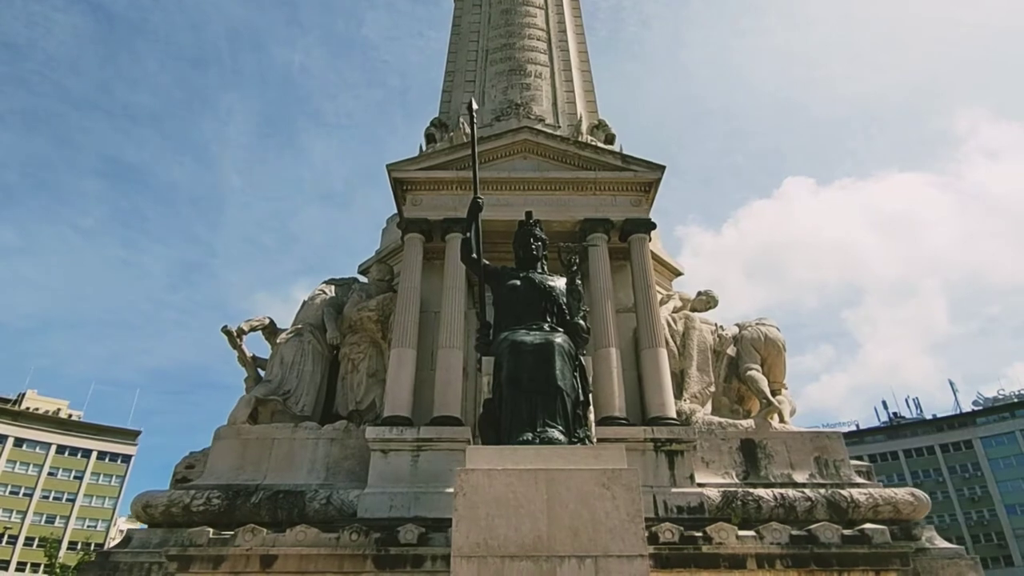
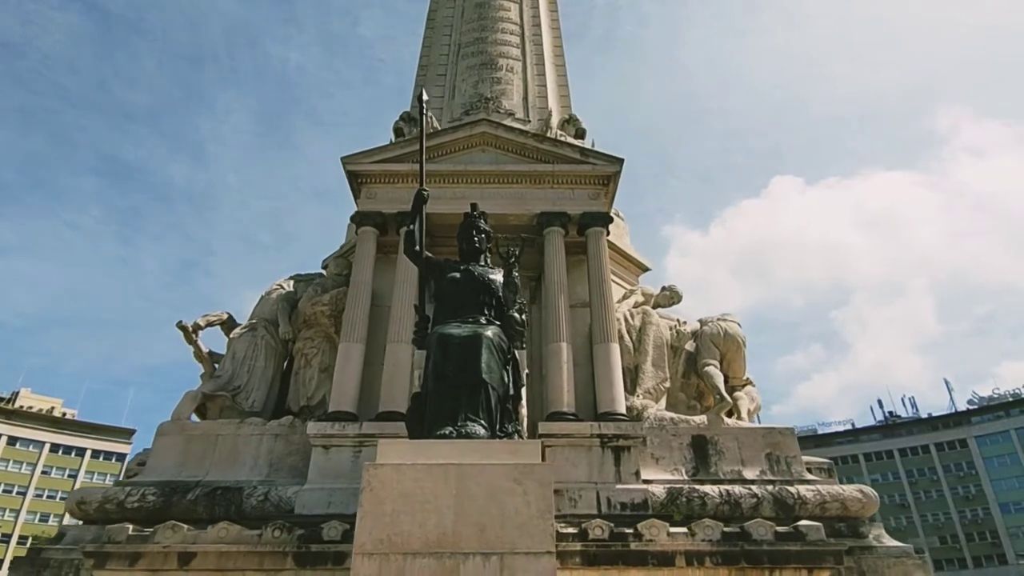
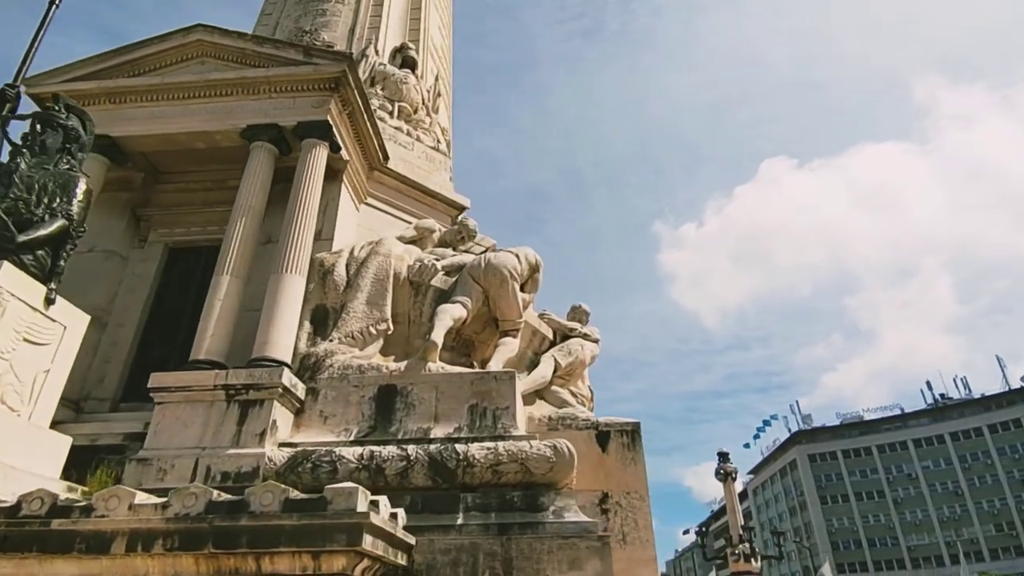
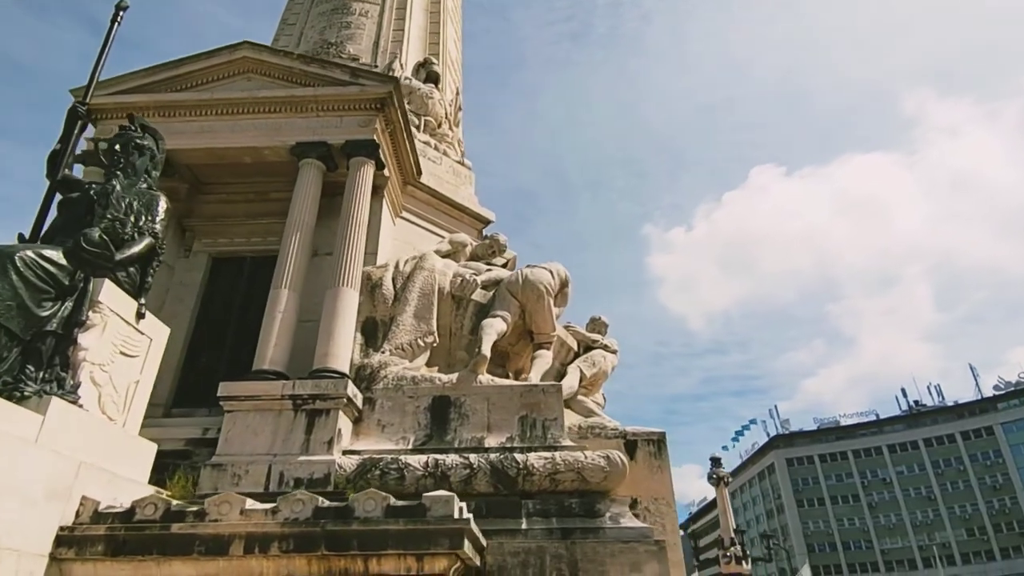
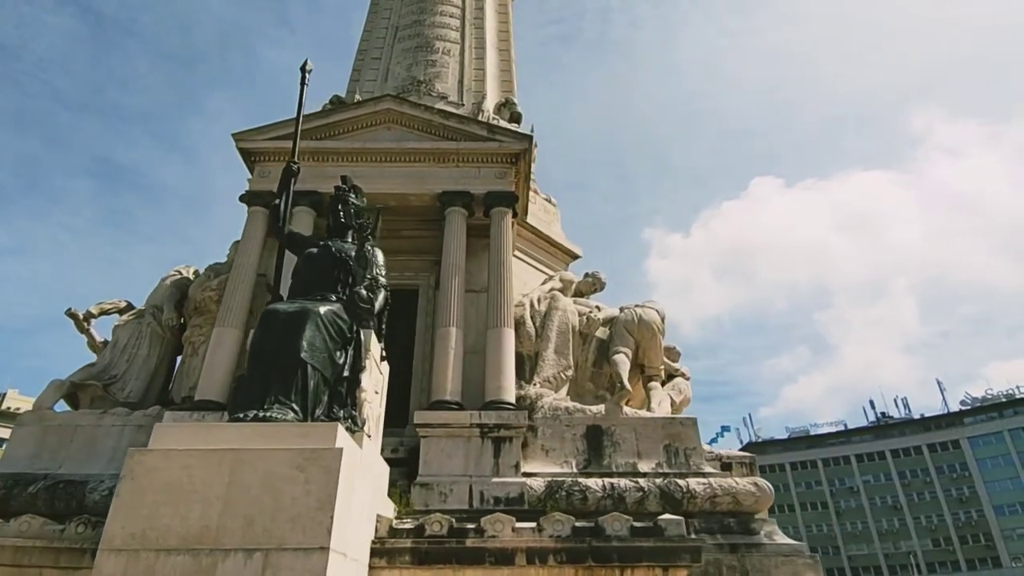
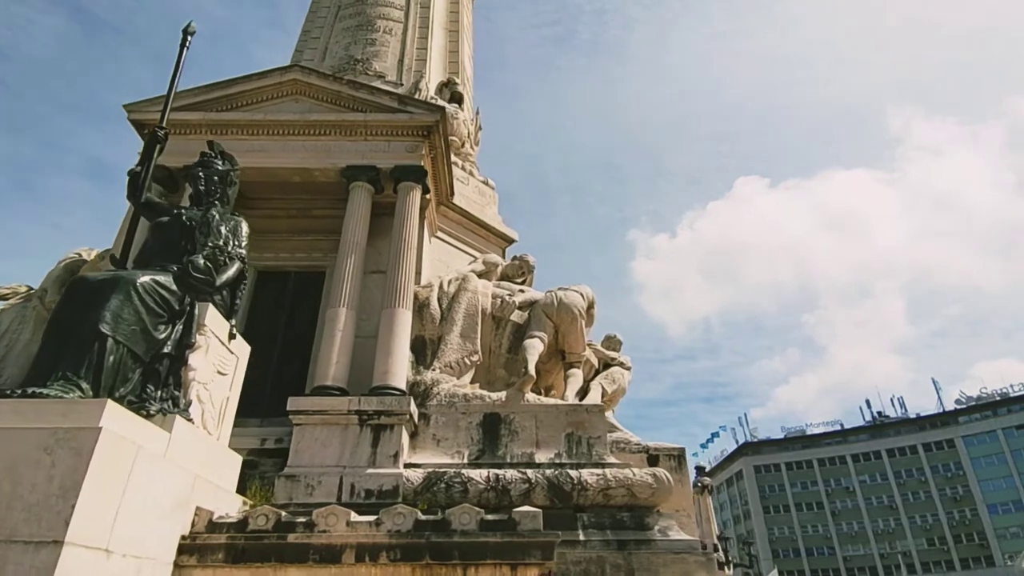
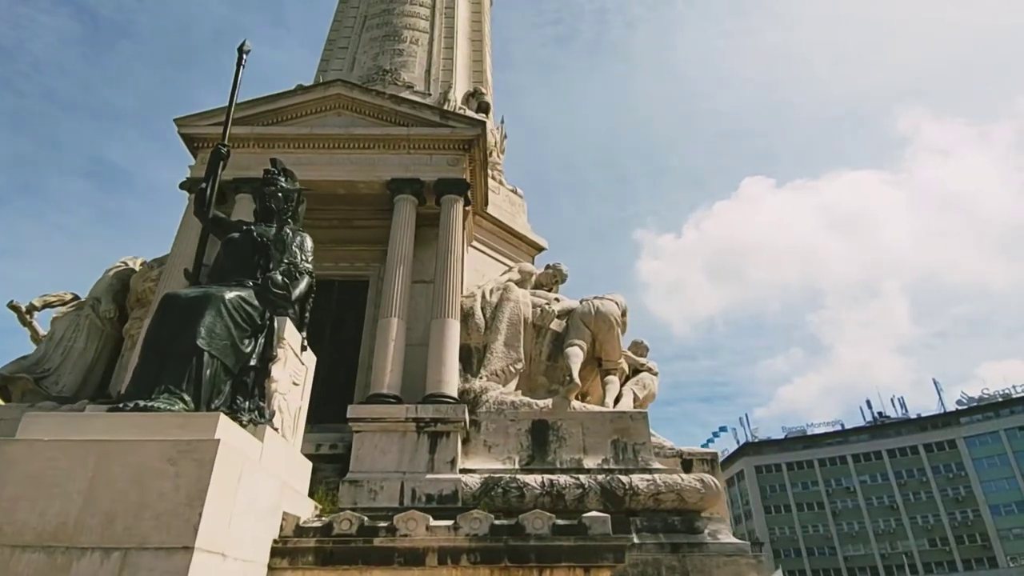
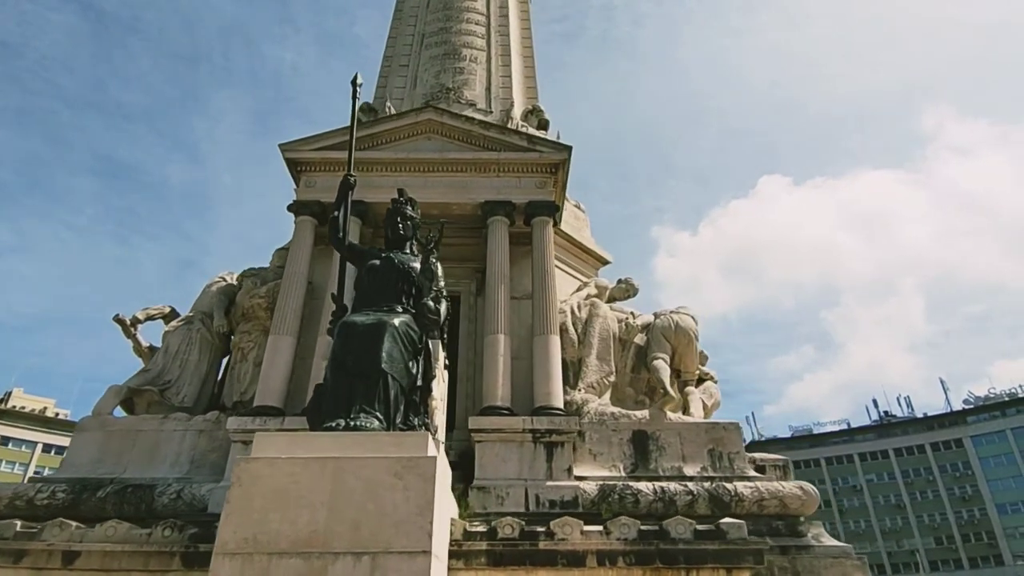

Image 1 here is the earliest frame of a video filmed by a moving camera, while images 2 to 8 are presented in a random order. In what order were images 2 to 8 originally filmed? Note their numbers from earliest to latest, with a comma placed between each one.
2, 8, 5, 7, 6, 4, 3
